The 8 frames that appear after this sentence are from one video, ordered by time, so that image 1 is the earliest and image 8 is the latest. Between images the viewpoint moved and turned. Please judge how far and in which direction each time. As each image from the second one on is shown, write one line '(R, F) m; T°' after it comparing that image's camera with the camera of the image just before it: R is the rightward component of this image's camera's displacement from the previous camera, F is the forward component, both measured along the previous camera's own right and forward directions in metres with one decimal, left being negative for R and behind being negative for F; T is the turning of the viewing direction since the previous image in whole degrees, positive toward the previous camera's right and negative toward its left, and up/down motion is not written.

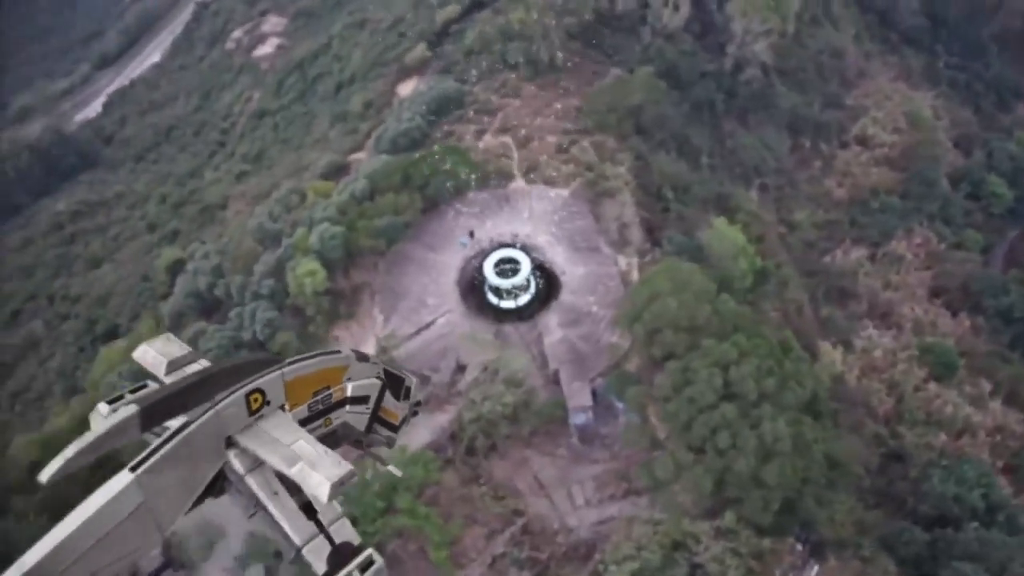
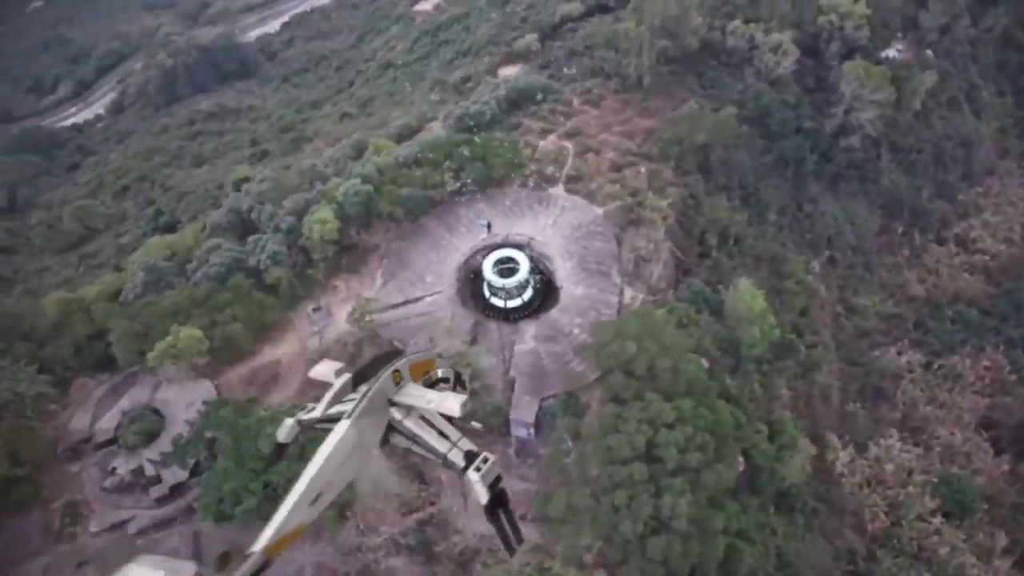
(+5.3, +0.3) m; -10°
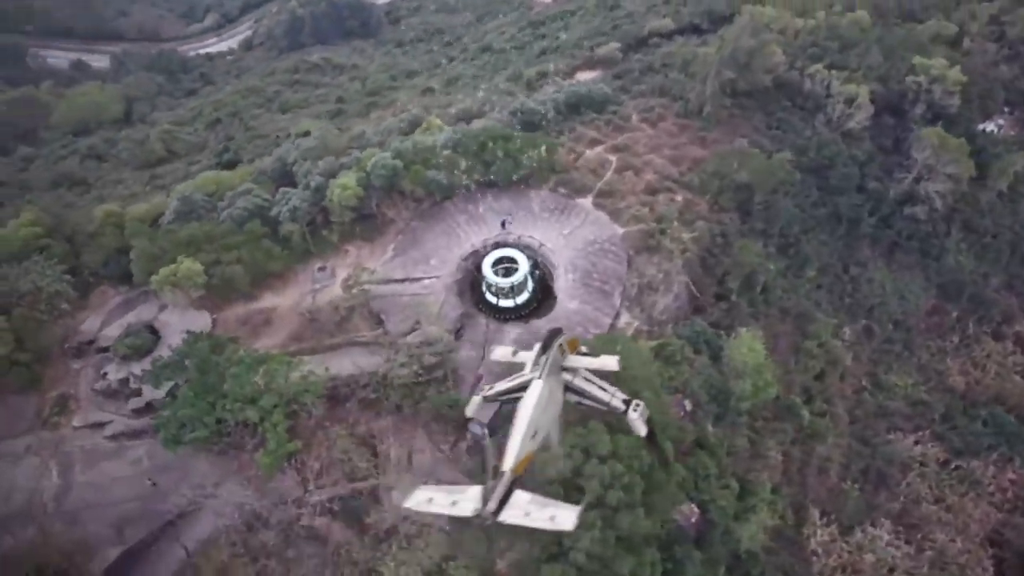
(+4.0, +0.1) m; -8°
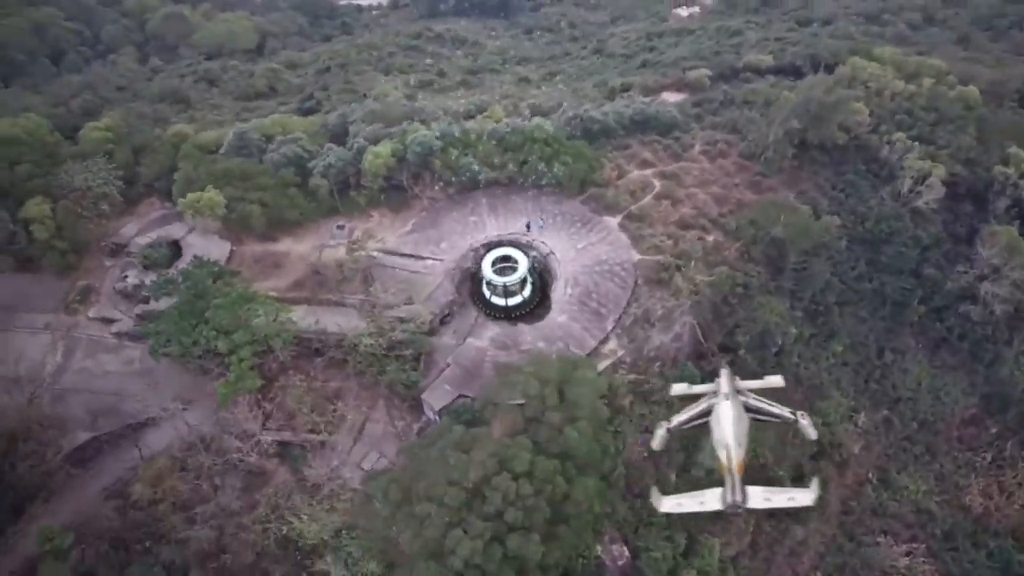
(+4.6, +0.3) m; -9°
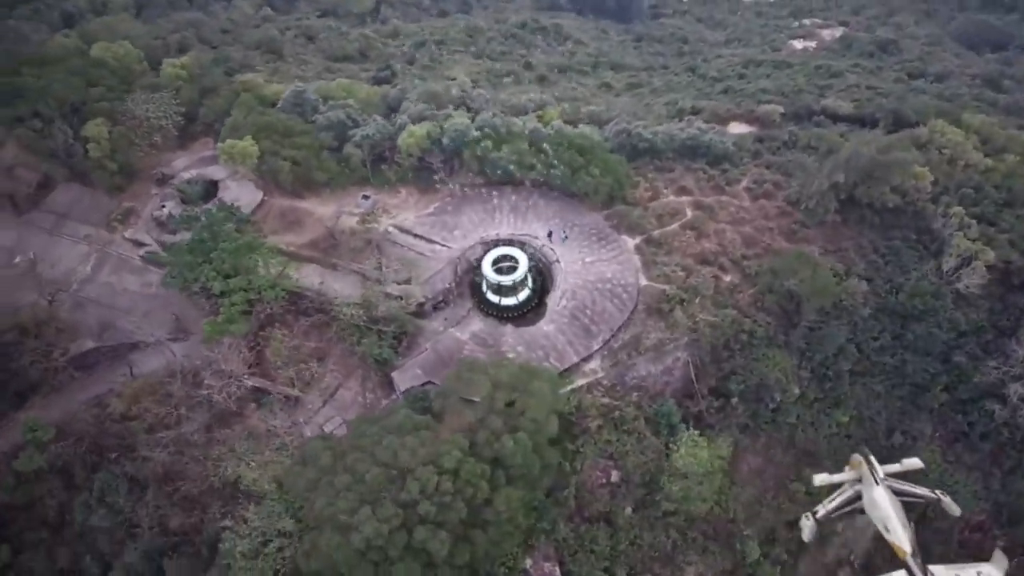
(+4.0, +0.3) m; -8°
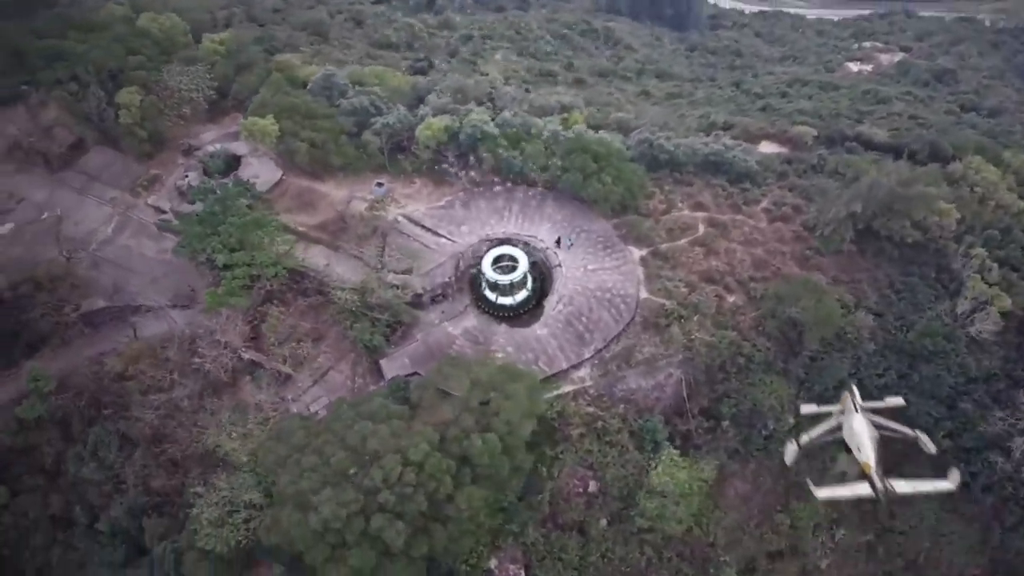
(+2.0, +0.1) m; -4°
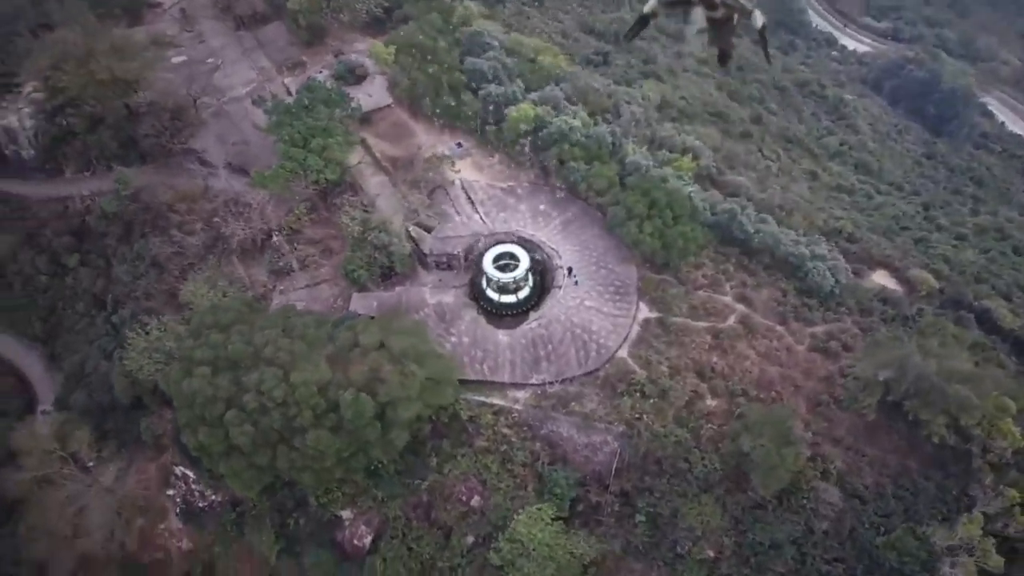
(+8.4, +1.5) m; -16°
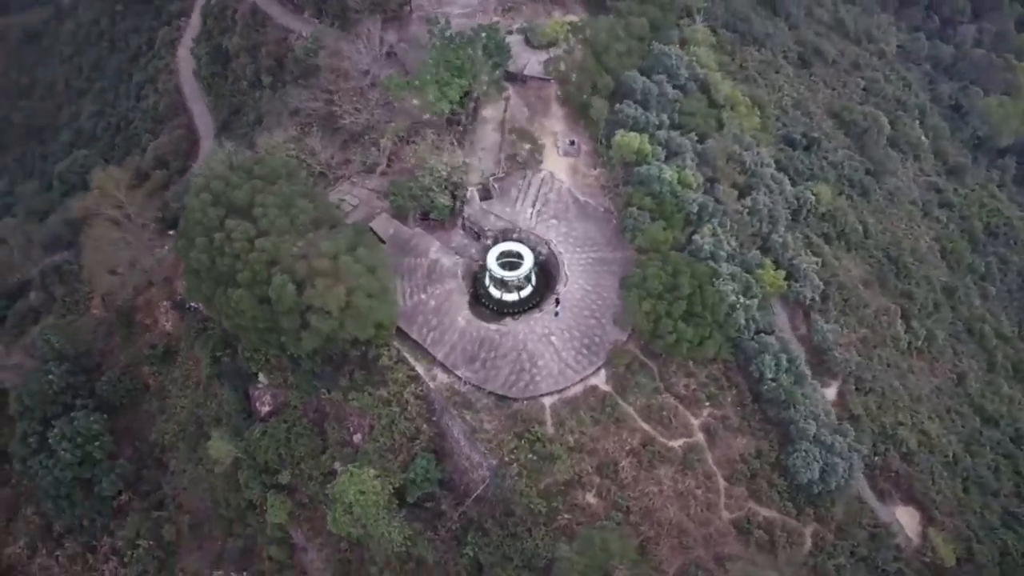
(+10.0, +2.2) m; -20°
